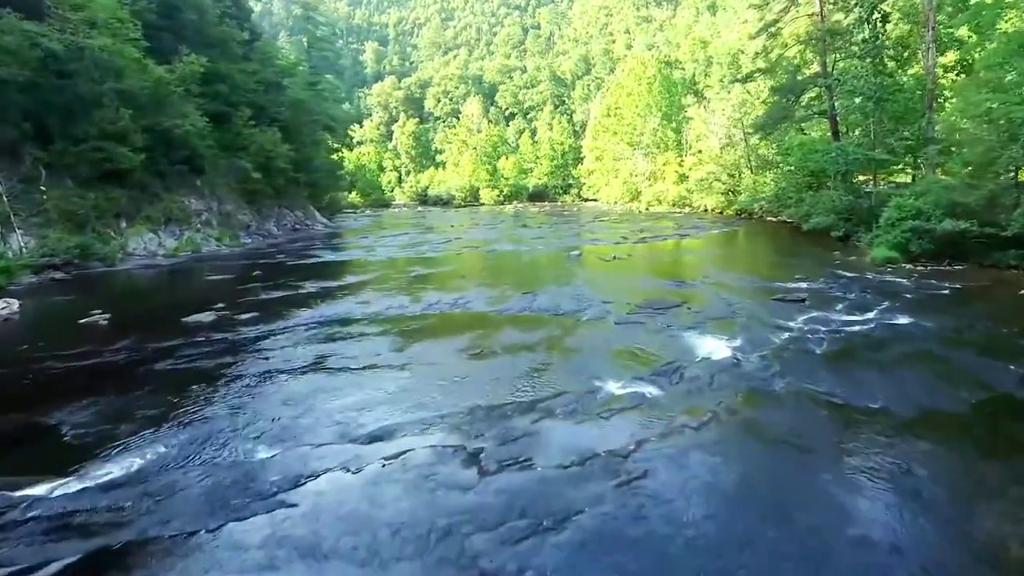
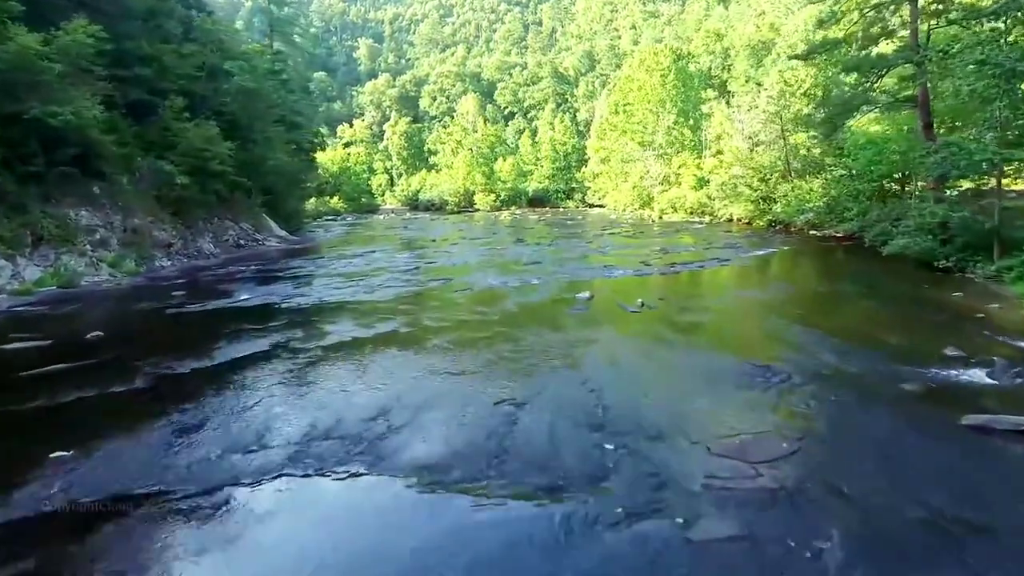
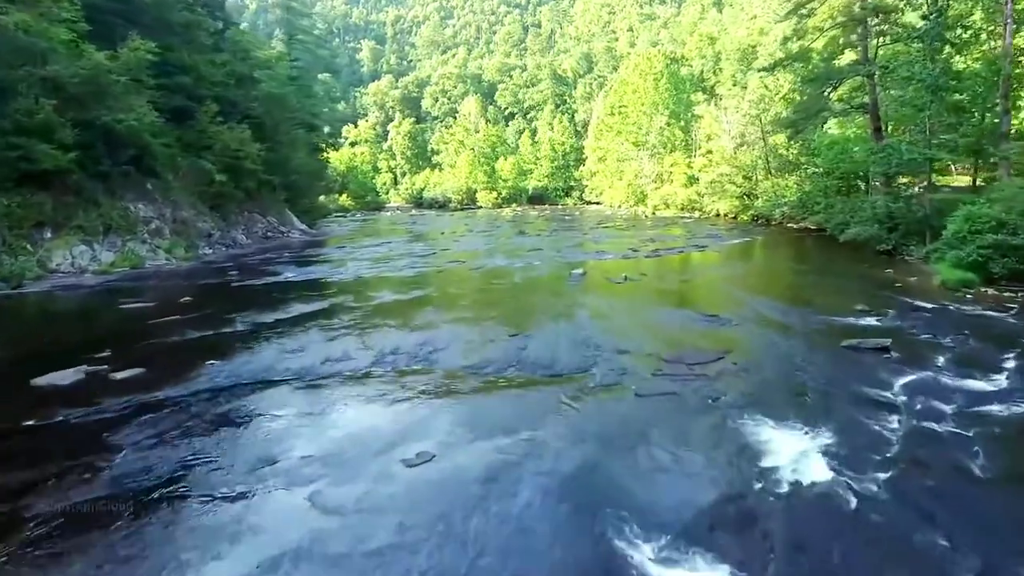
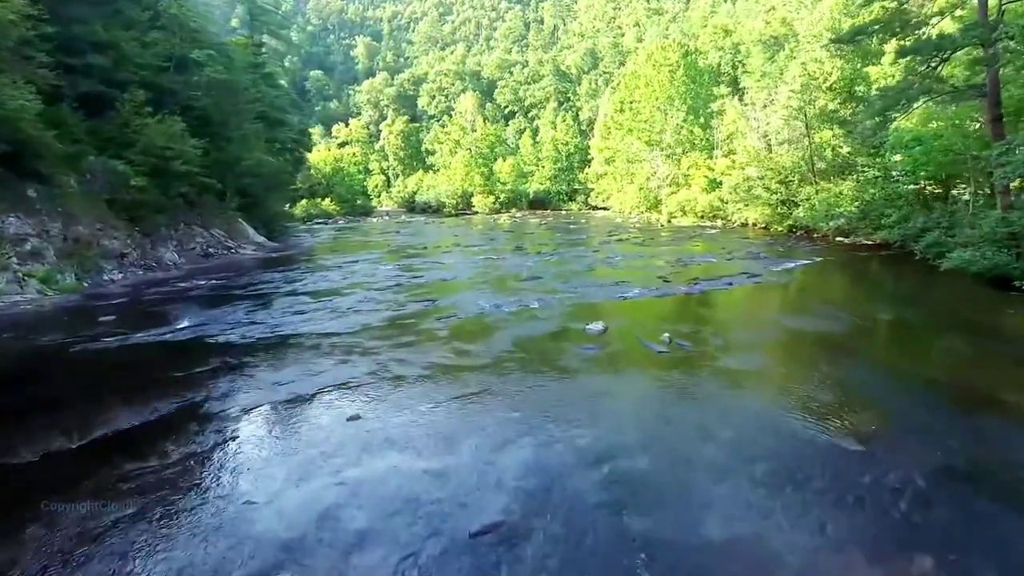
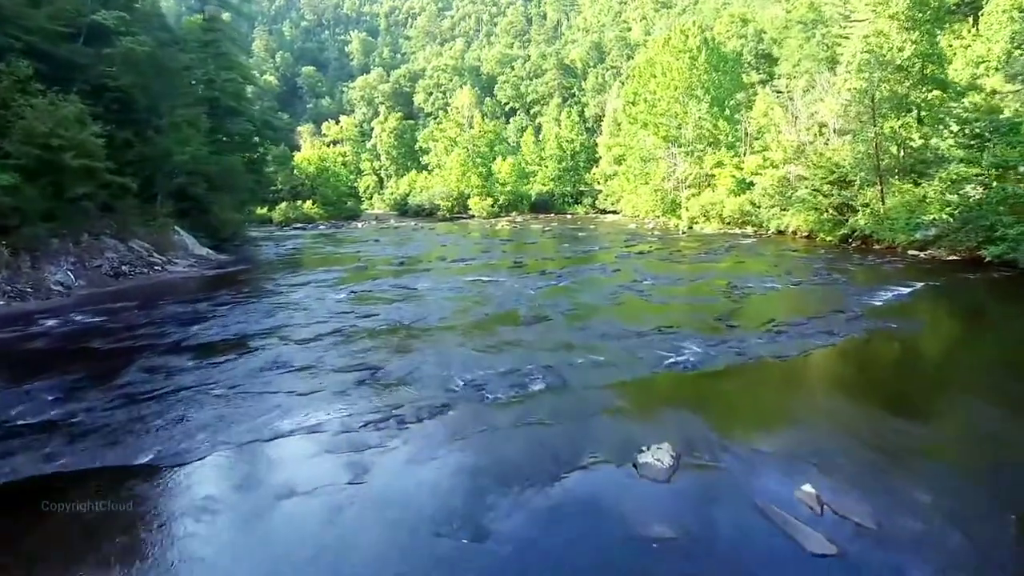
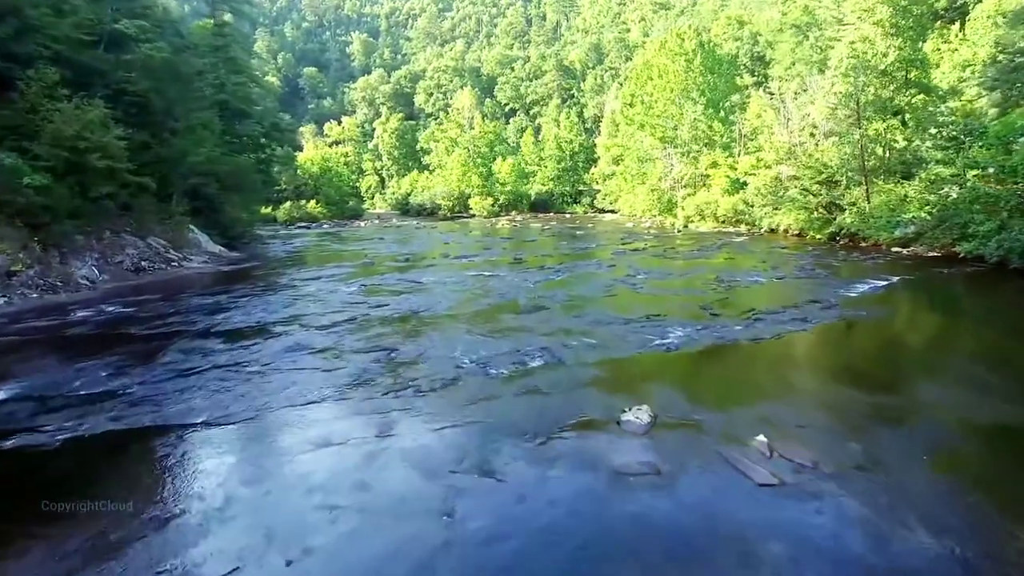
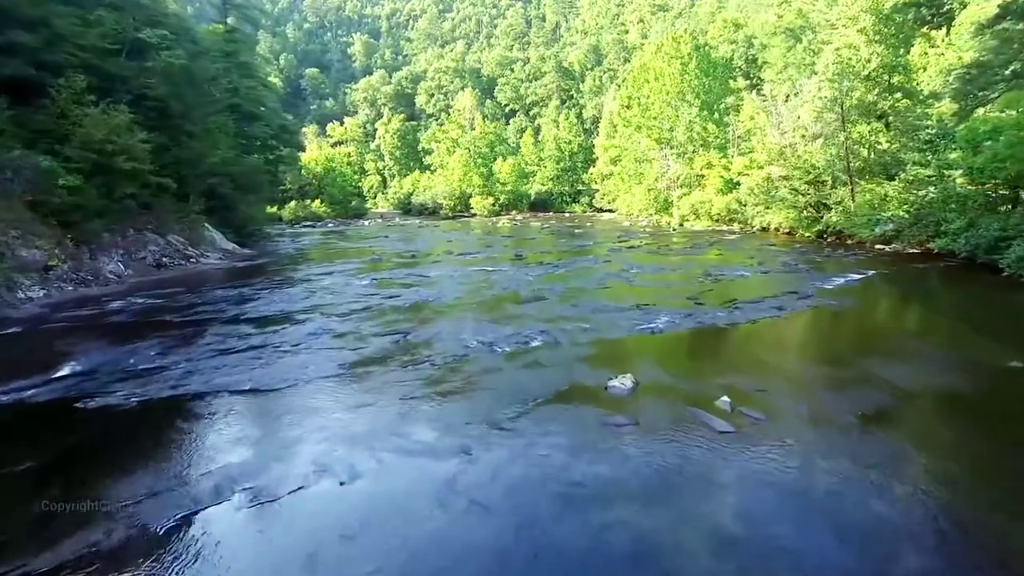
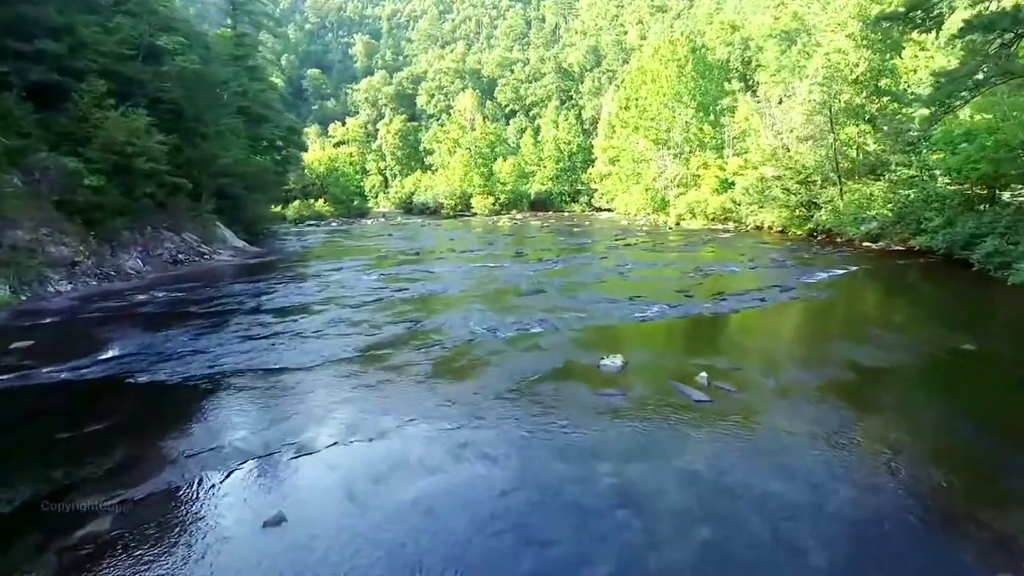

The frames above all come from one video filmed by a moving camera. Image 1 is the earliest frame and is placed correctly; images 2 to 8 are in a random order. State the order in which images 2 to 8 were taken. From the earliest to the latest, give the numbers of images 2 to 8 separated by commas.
3, 2, 4, 8, 7, 6, 5
